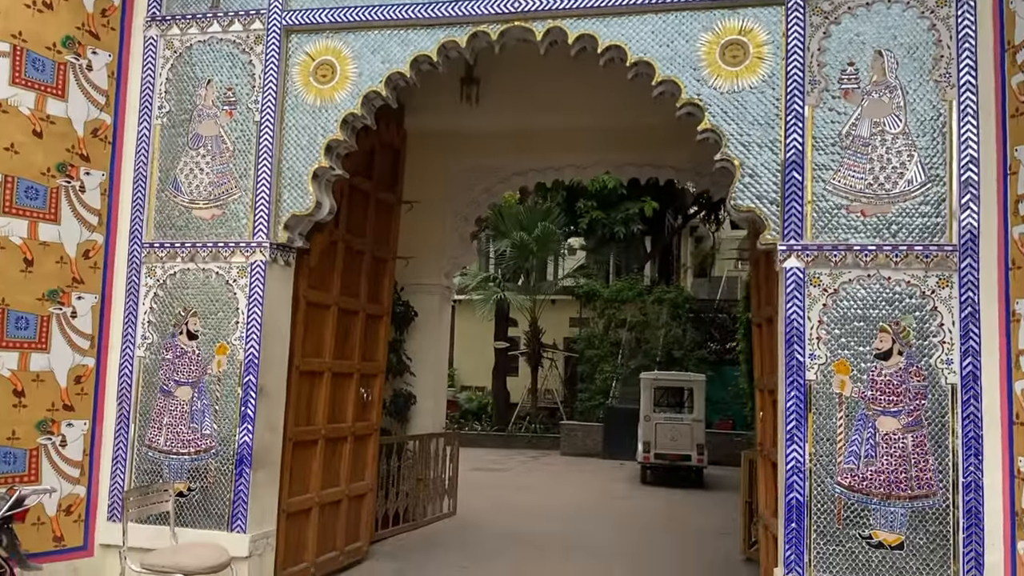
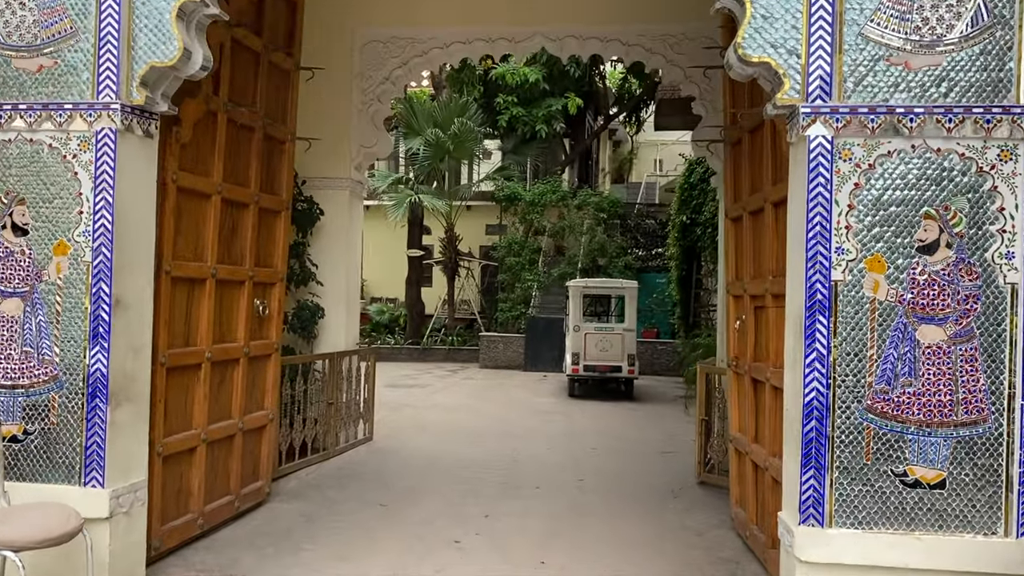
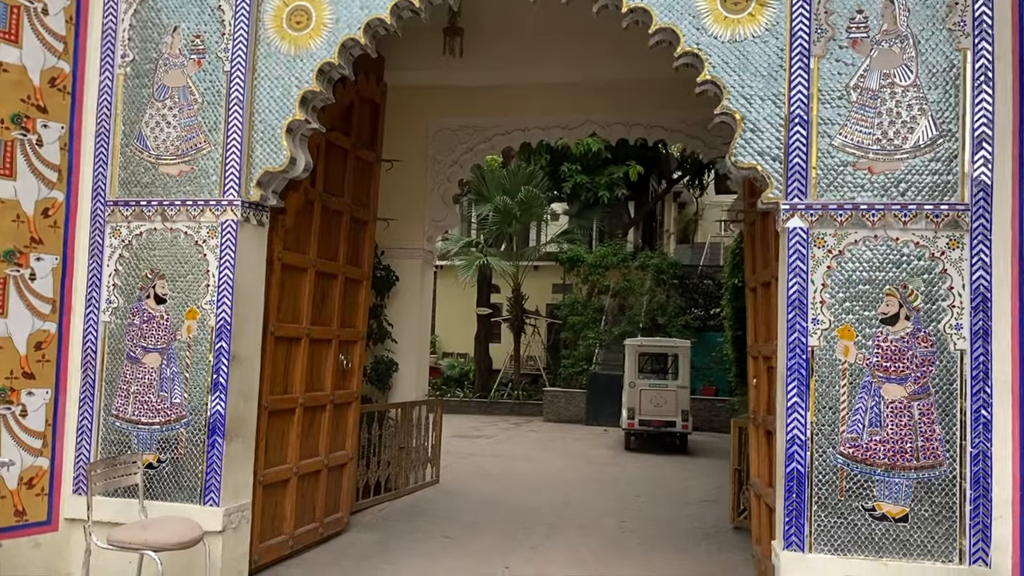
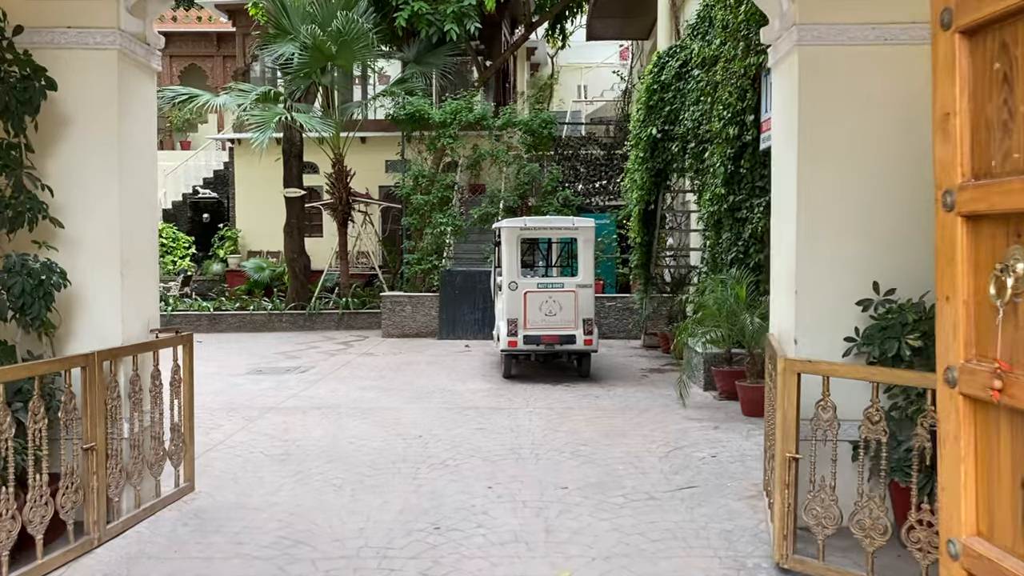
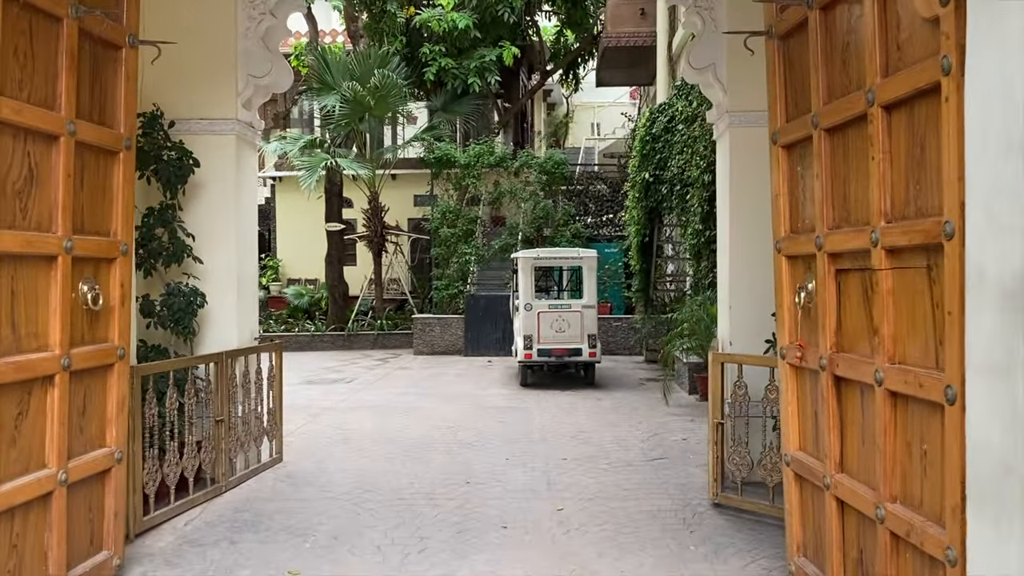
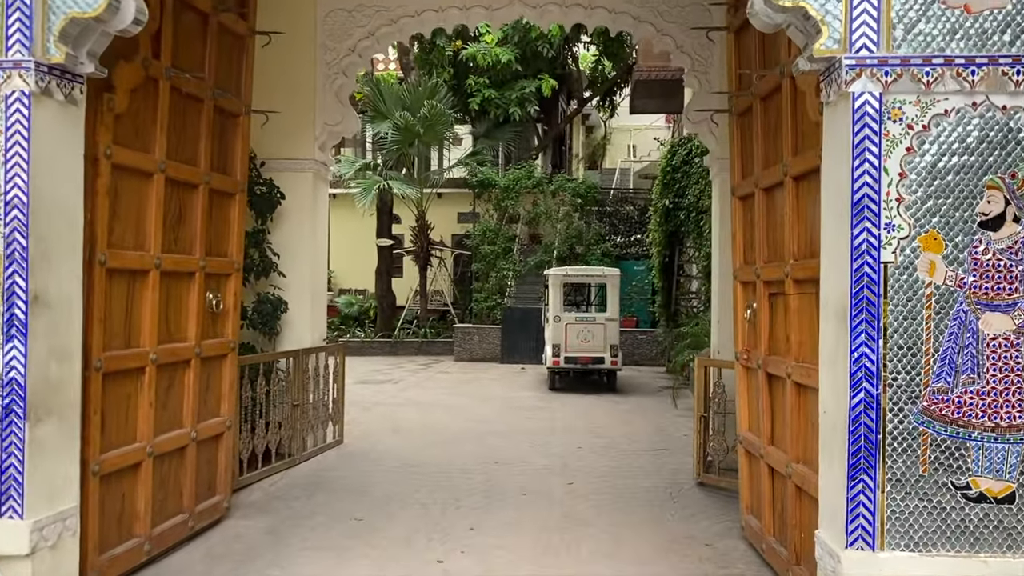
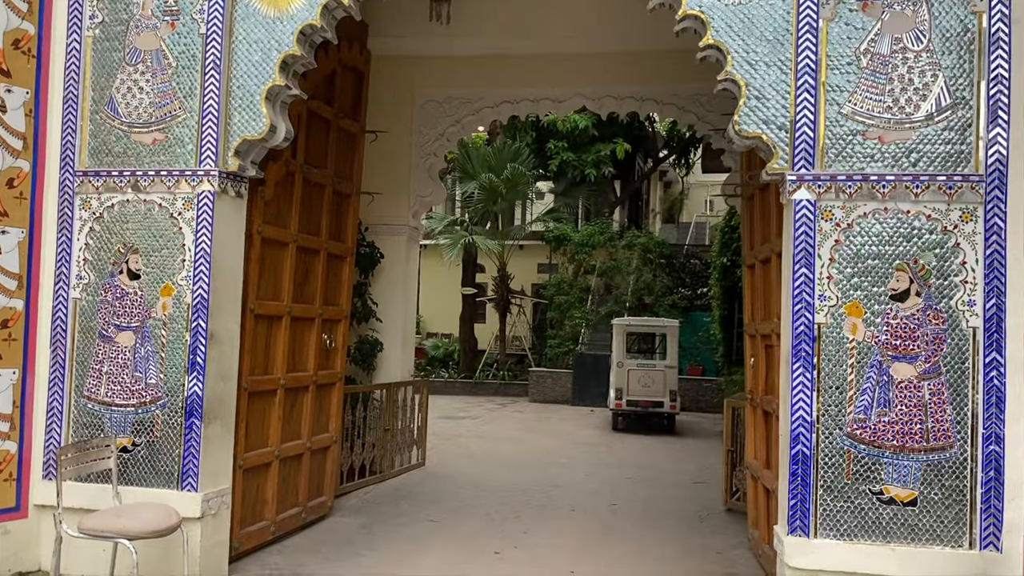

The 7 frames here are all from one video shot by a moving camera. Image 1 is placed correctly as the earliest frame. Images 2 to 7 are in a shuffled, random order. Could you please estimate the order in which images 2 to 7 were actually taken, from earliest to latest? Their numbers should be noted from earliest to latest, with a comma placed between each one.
3, 7, 2, 6, 5, 4
